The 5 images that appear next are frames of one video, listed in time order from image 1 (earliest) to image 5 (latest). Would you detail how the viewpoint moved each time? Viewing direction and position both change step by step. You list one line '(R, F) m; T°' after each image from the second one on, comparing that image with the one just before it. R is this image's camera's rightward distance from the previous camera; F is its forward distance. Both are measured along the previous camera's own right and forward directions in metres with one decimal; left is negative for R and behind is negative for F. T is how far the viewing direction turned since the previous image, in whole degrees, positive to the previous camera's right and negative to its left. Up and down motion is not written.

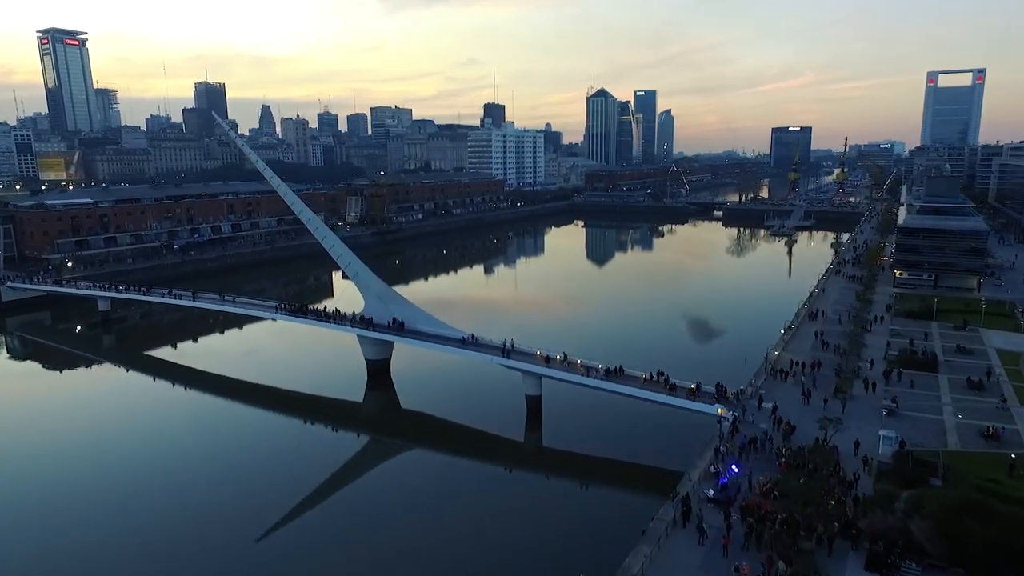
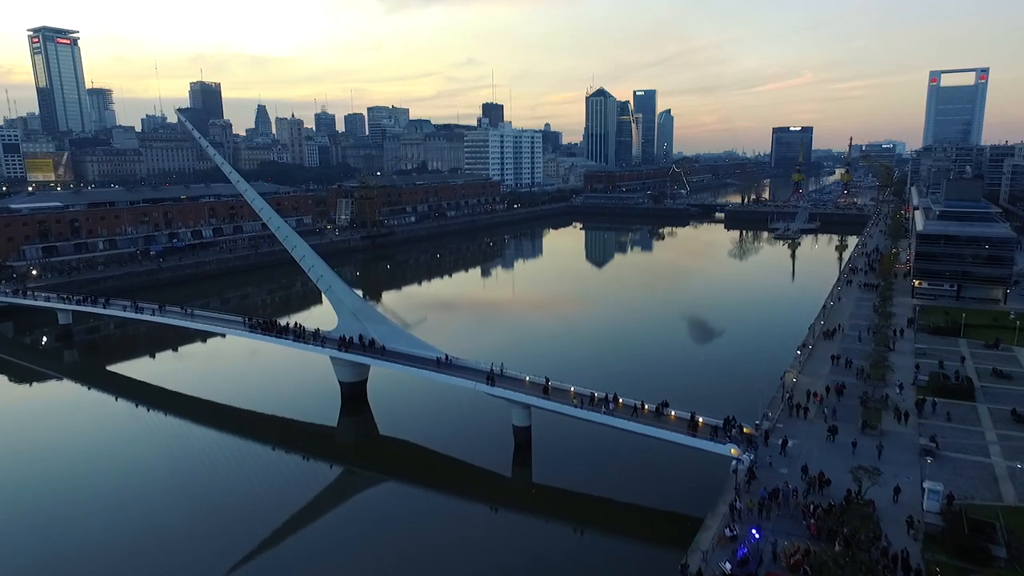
(+0.3, +1.8) m; 0°
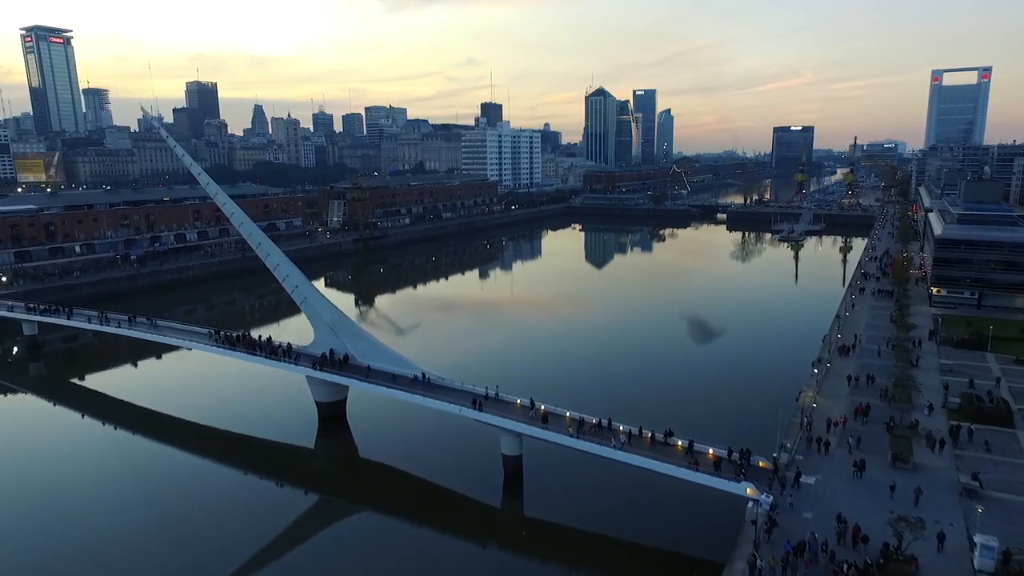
(+0.2, +1.4) m; 0°
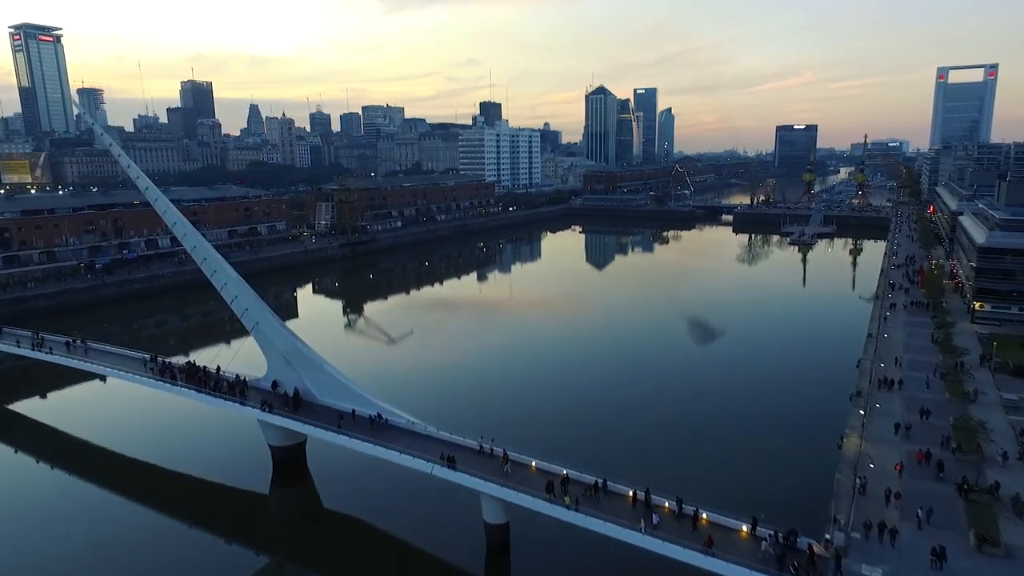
(+0.3, +2.5) m; 0°
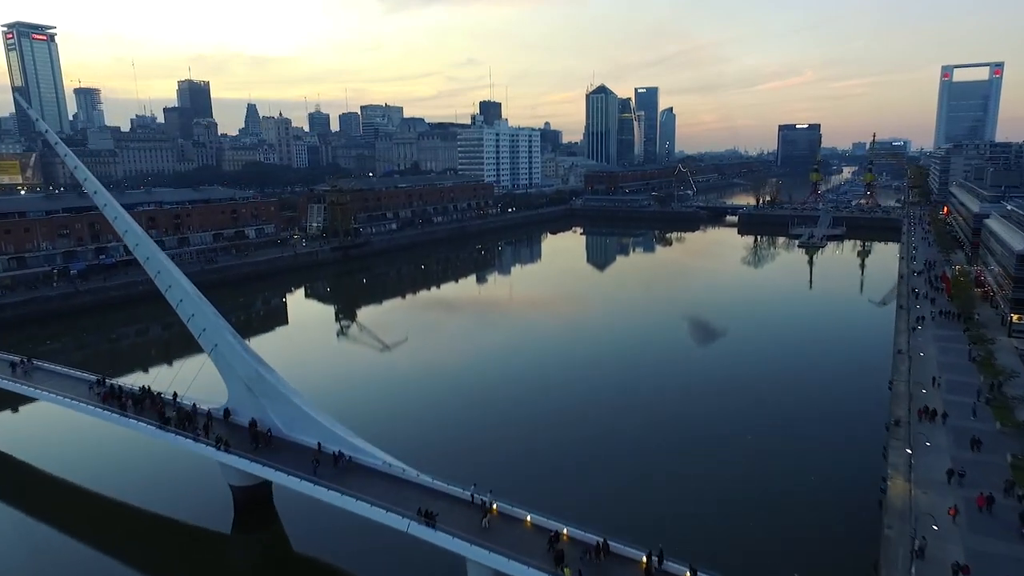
(+0.1, +1.7) m; 0°
